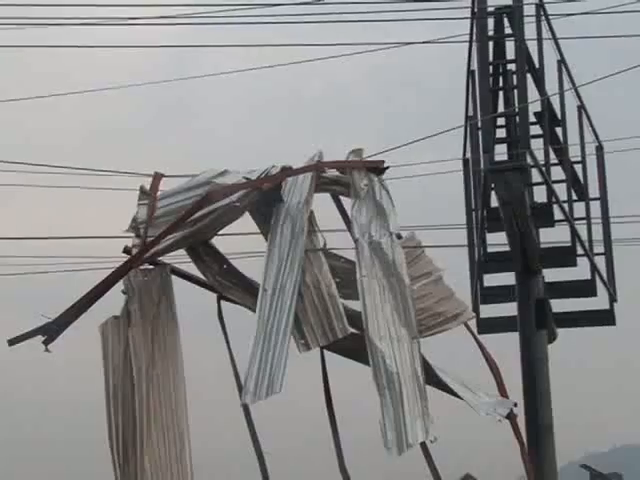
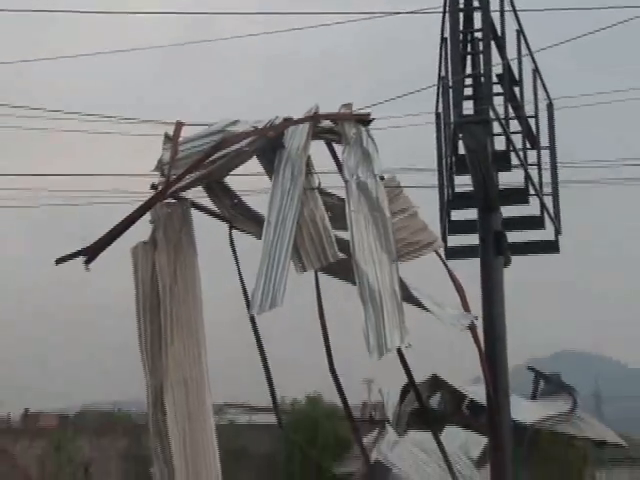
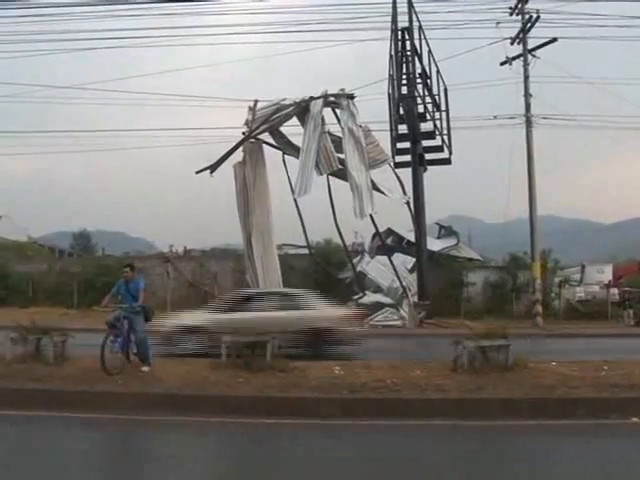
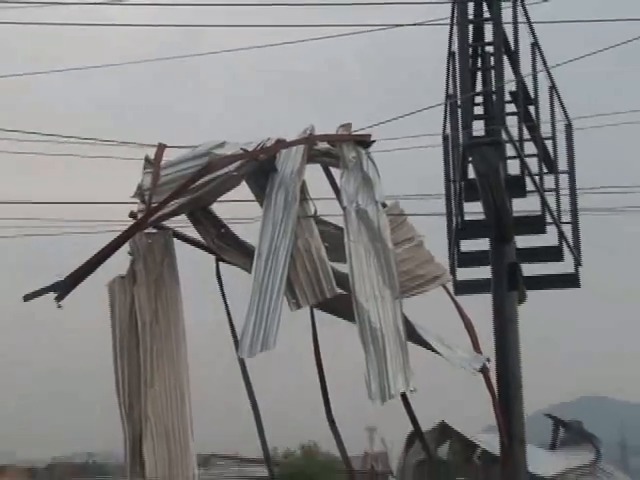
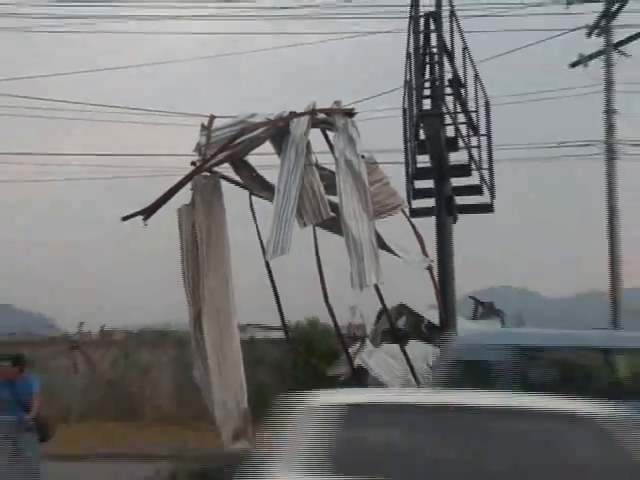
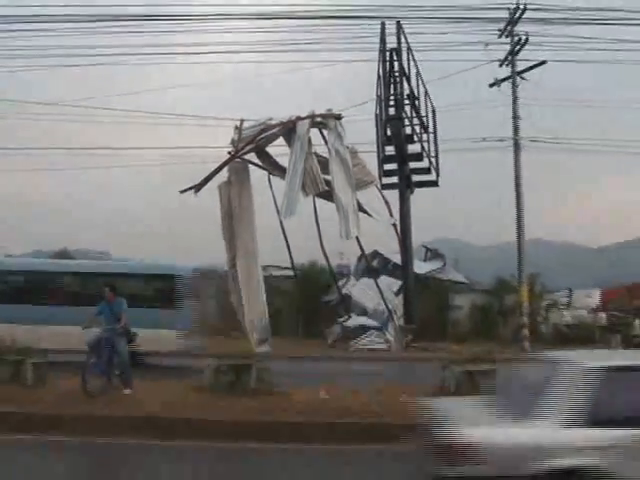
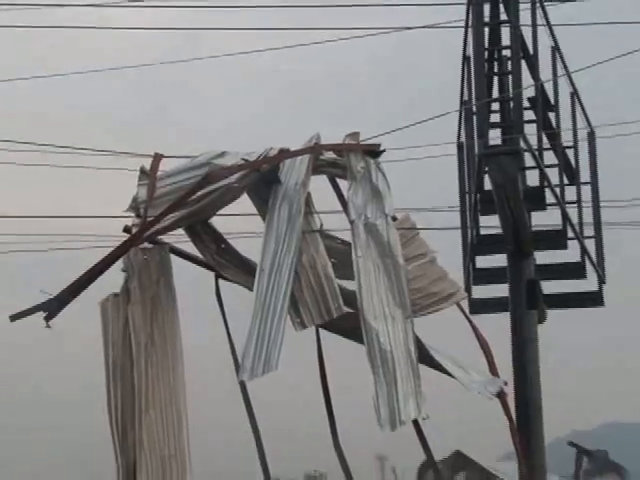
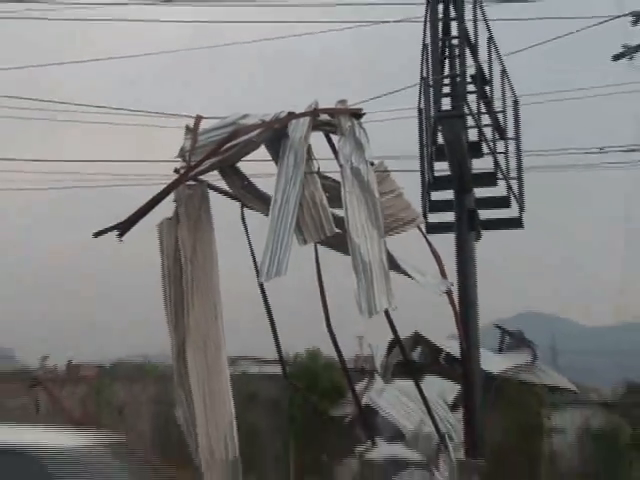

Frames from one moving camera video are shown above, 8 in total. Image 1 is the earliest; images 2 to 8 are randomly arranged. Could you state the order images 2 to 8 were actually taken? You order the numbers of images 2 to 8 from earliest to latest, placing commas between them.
7, 4, 2, 8, 5, 6, 3
